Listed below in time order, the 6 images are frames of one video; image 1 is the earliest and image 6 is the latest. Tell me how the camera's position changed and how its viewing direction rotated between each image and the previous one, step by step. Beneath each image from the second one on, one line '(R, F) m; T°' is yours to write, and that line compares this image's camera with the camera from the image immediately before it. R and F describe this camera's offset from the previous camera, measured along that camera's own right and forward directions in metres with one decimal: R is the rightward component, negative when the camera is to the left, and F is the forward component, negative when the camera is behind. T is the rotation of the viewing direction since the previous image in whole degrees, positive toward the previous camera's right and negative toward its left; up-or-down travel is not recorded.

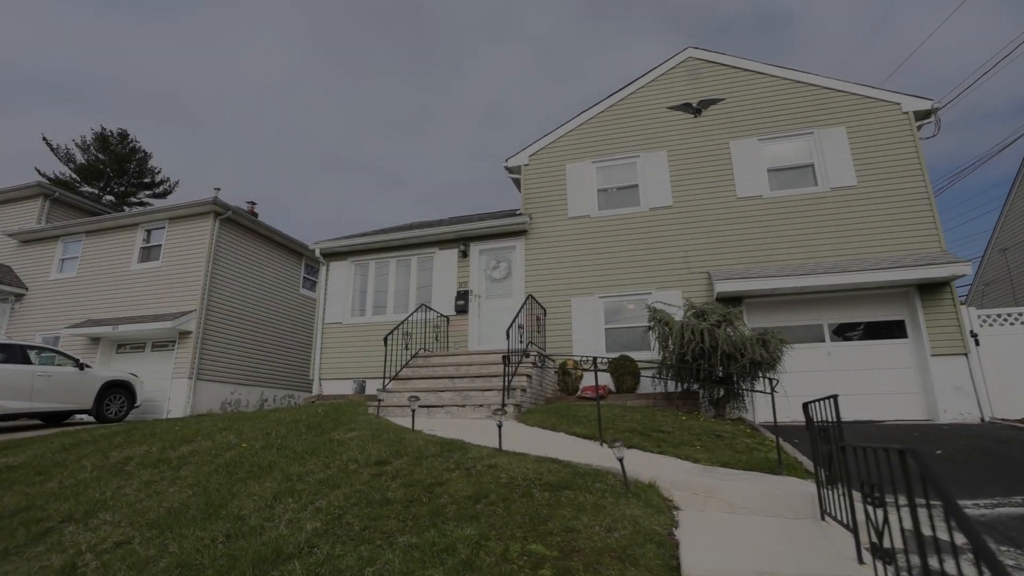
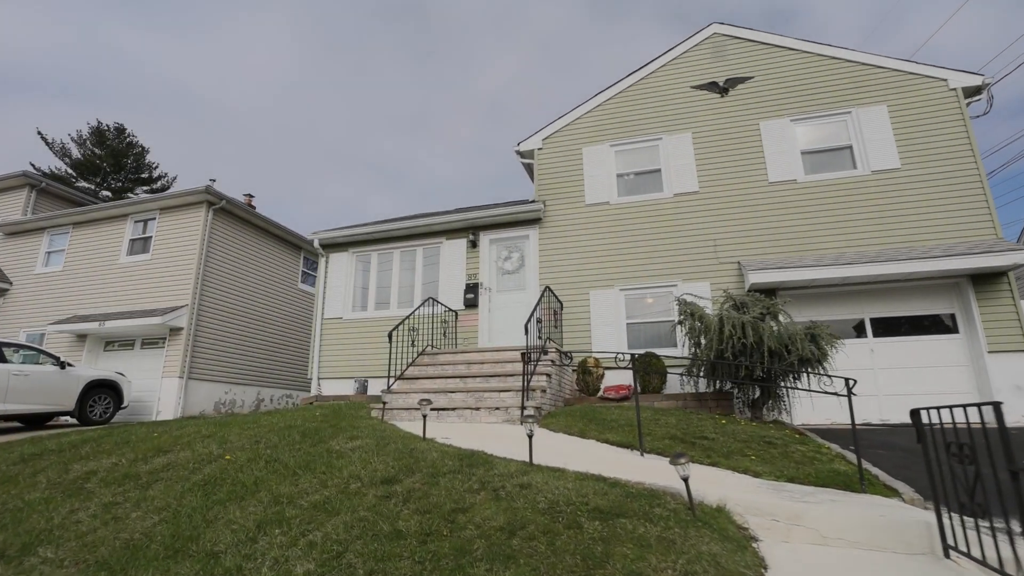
(-0.2, +0.7) m; 0°
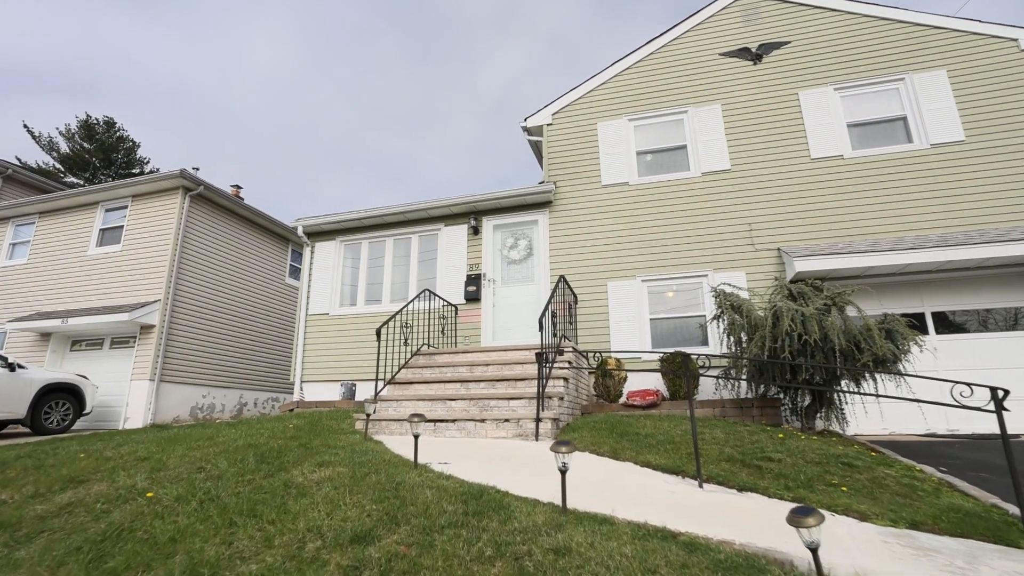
(-0.1, +1.1) m; 0°
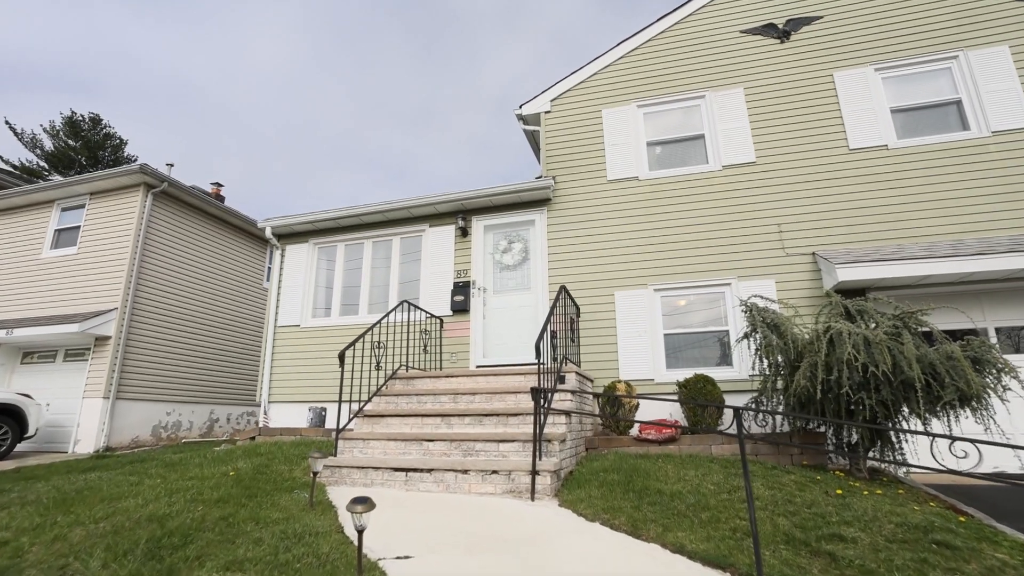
(+0.1, +1.1) m; 0°
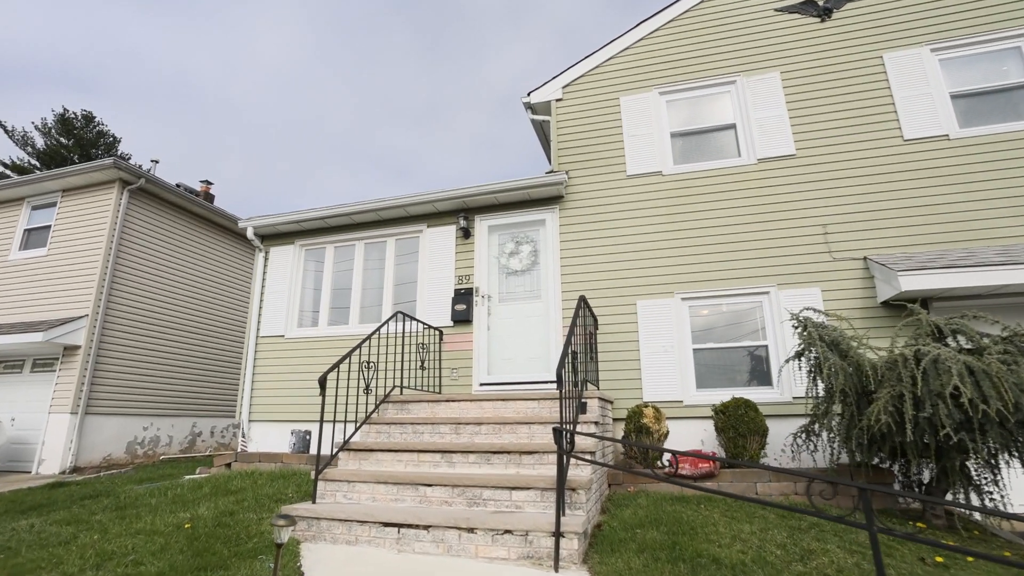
(-0.1, +0.8) m; 0°
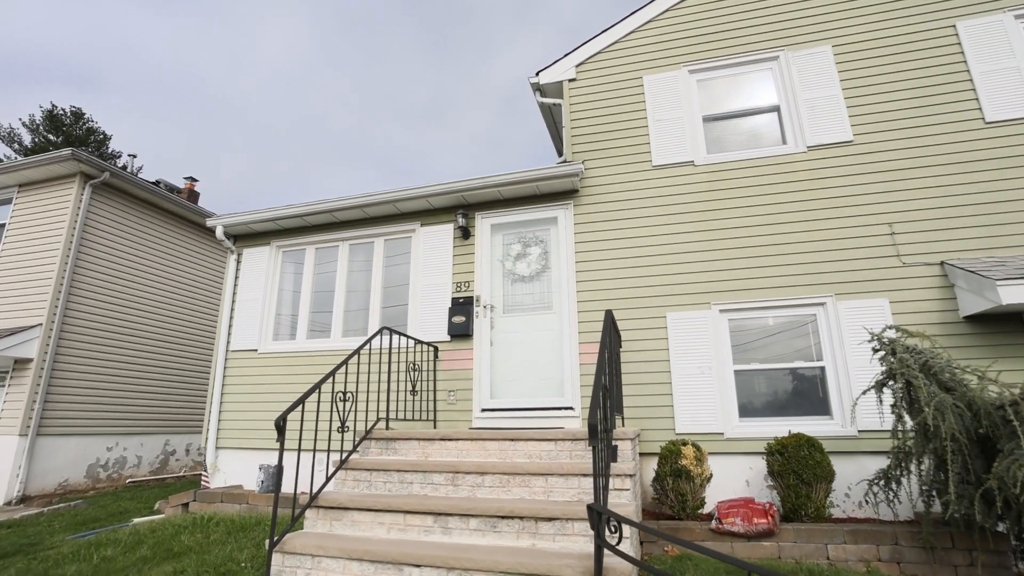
(-0.1, +1.0) m; 0°
